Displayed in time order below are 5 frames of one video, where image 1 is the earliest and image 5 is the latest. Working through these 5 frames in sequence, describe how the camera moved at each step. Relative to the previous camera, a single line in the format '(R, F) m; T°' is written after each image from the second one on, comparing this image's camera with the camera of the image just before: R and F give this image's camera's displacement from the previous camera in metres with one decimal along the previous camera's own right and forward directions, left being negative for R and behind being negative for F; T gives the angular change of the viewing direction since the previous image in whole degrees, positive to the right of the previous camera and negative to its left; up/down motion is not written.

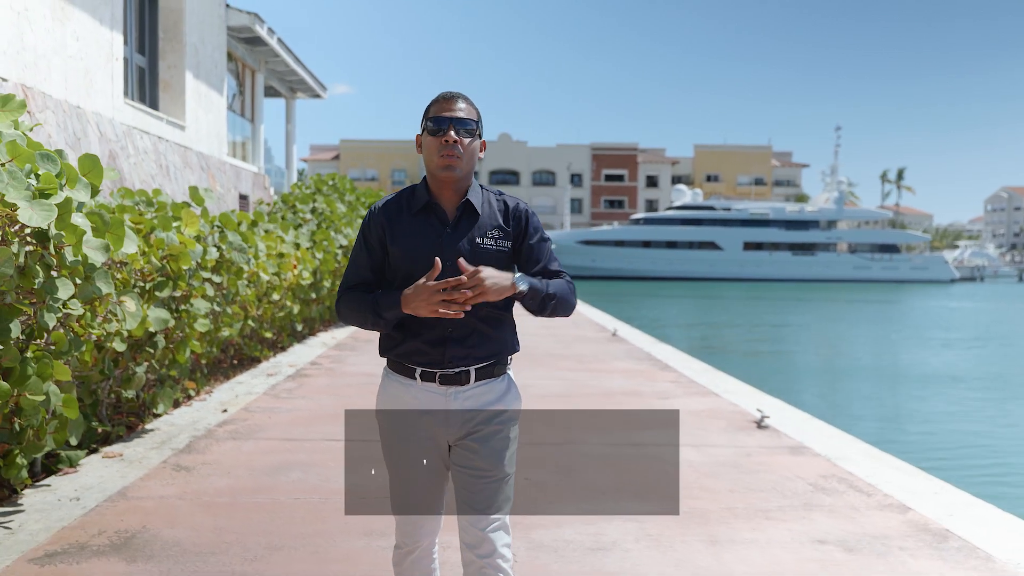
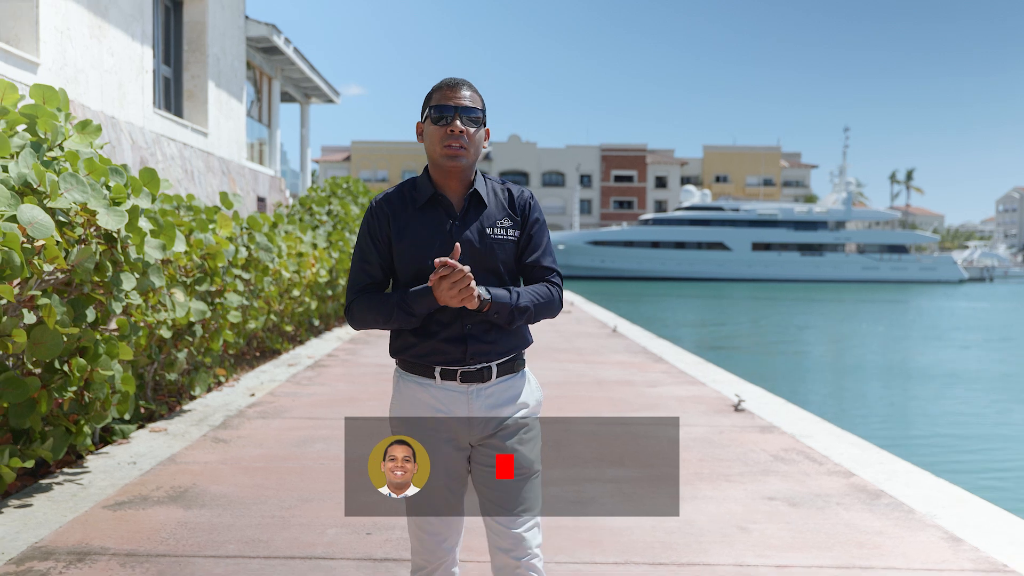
(+0.1, -0.7) m; -1°
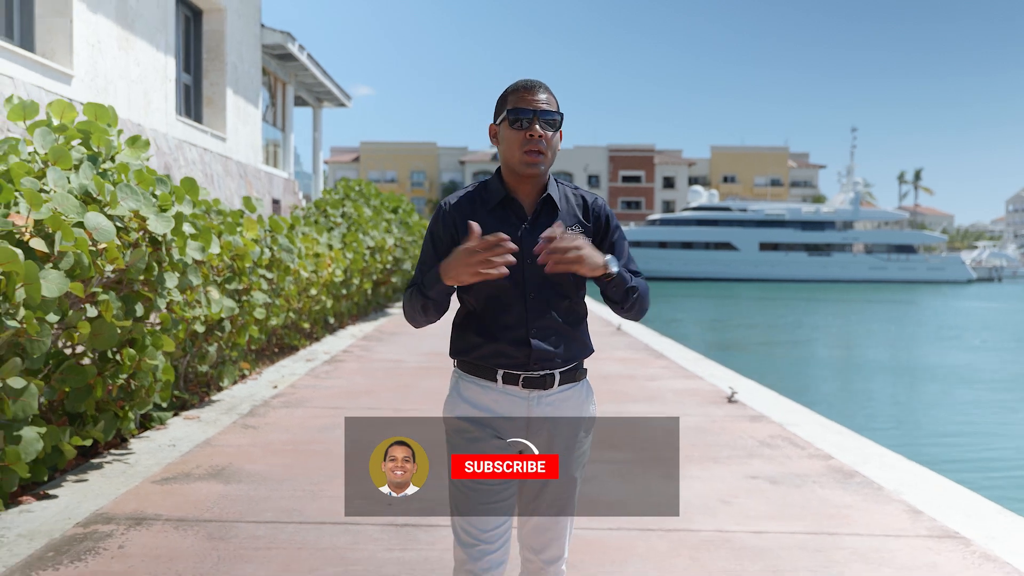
(0.0, -0.5) m; -1°
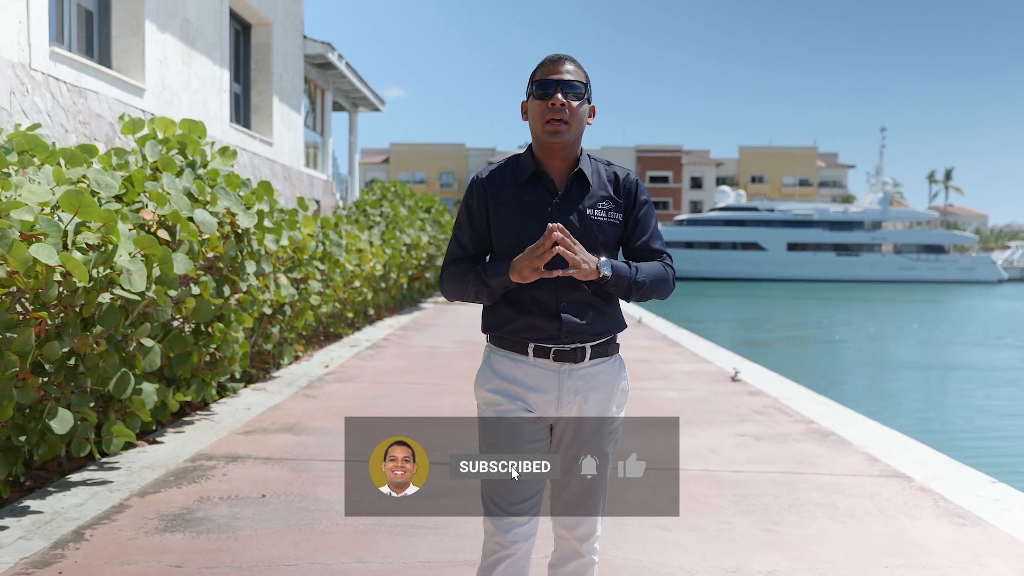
(0.0, -0.9) m; -2°
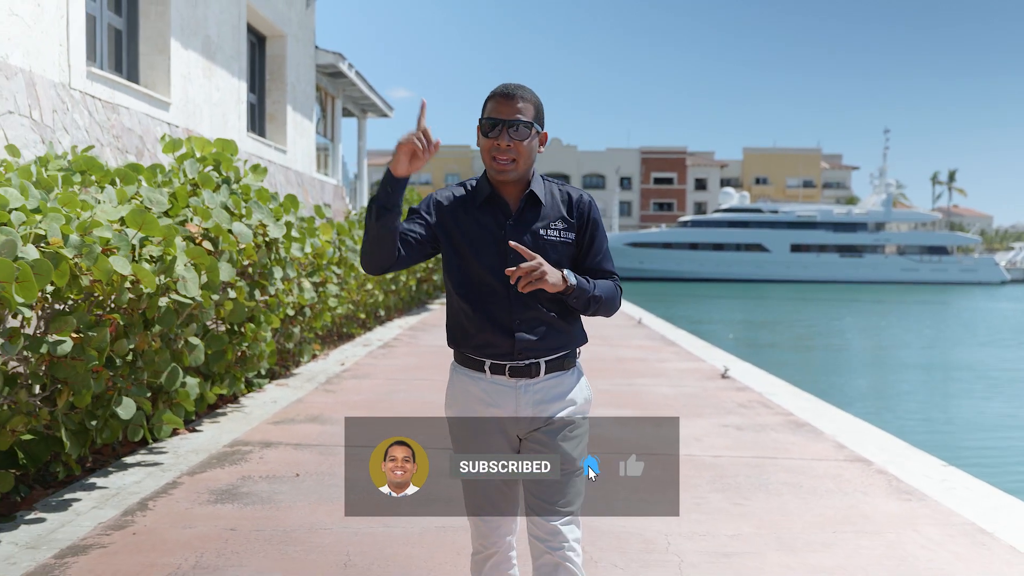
(0.0, -0.6) m; 0°
